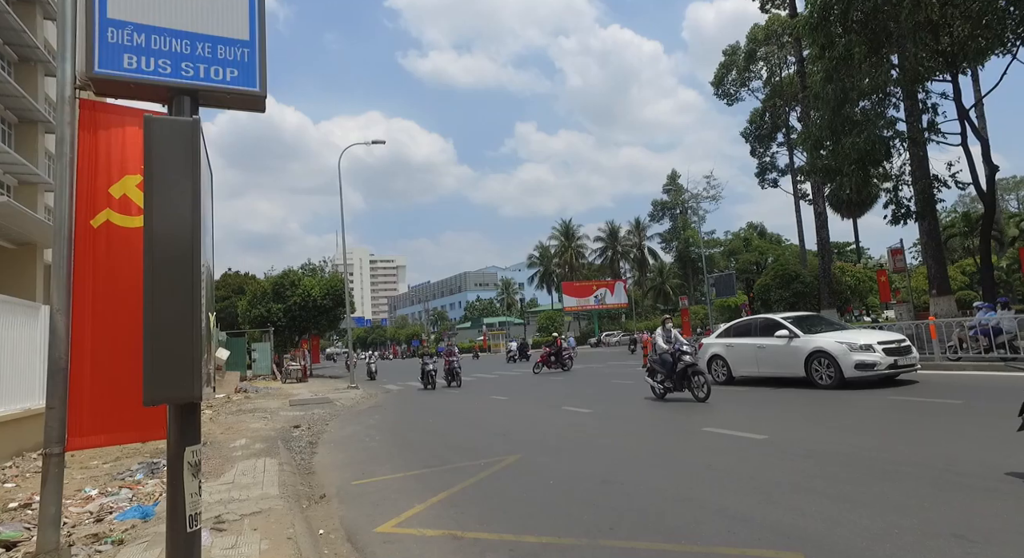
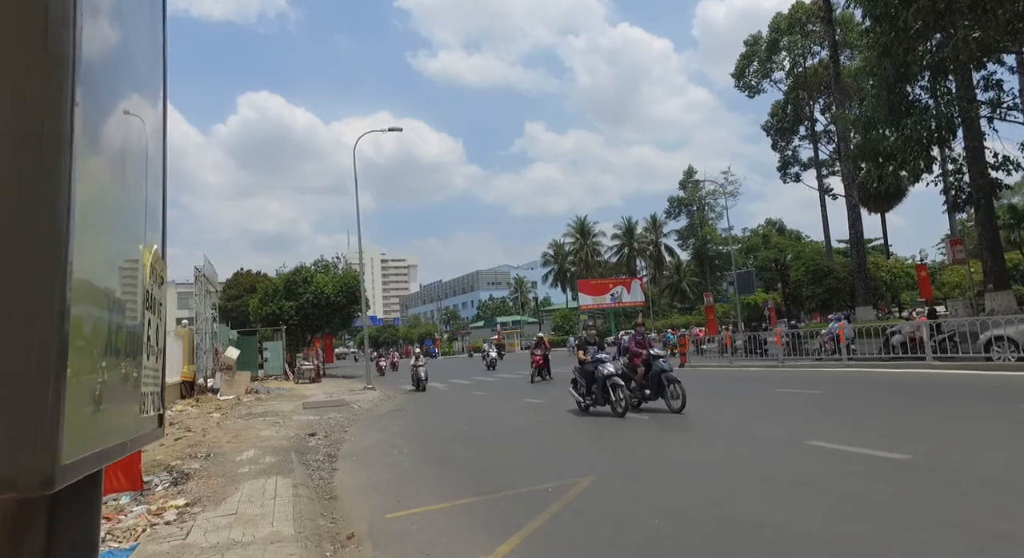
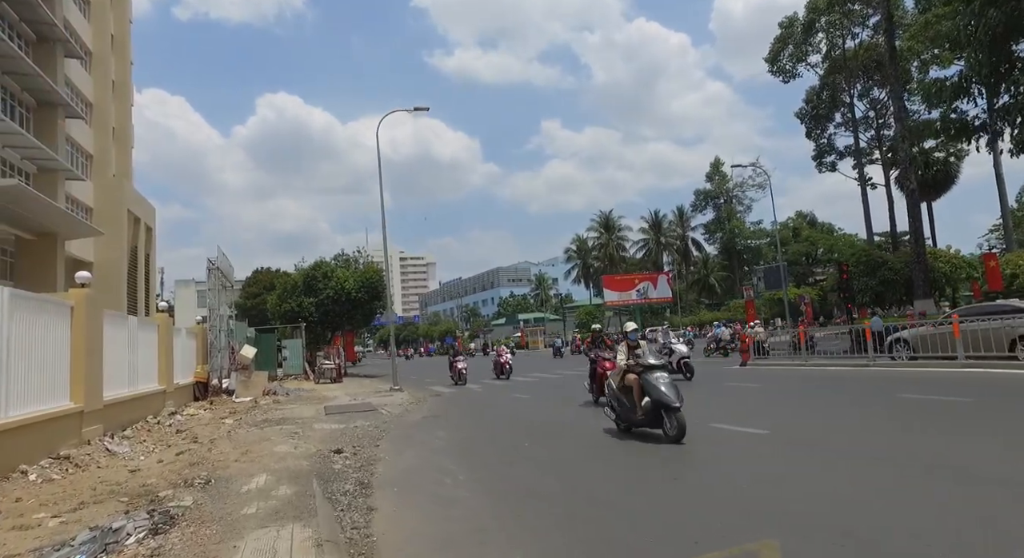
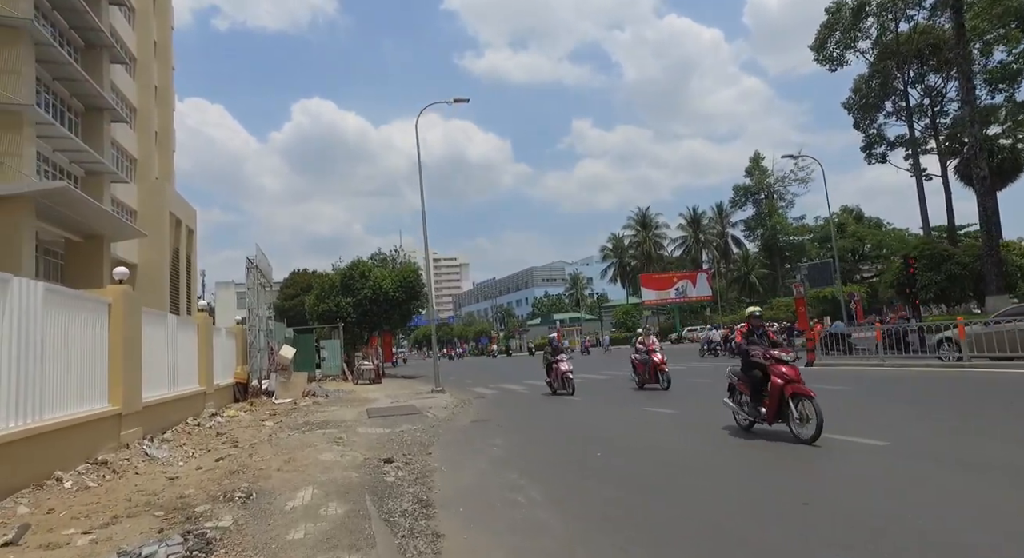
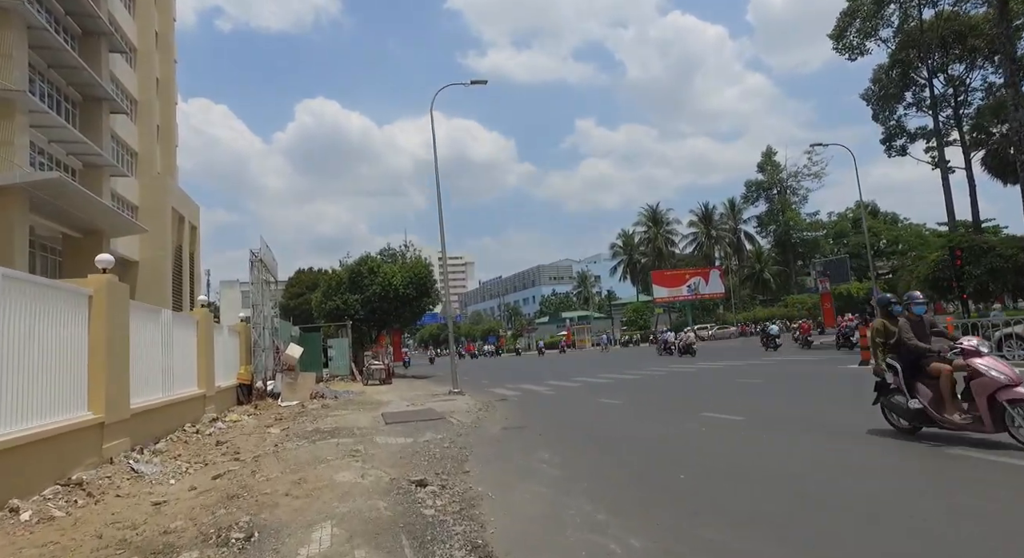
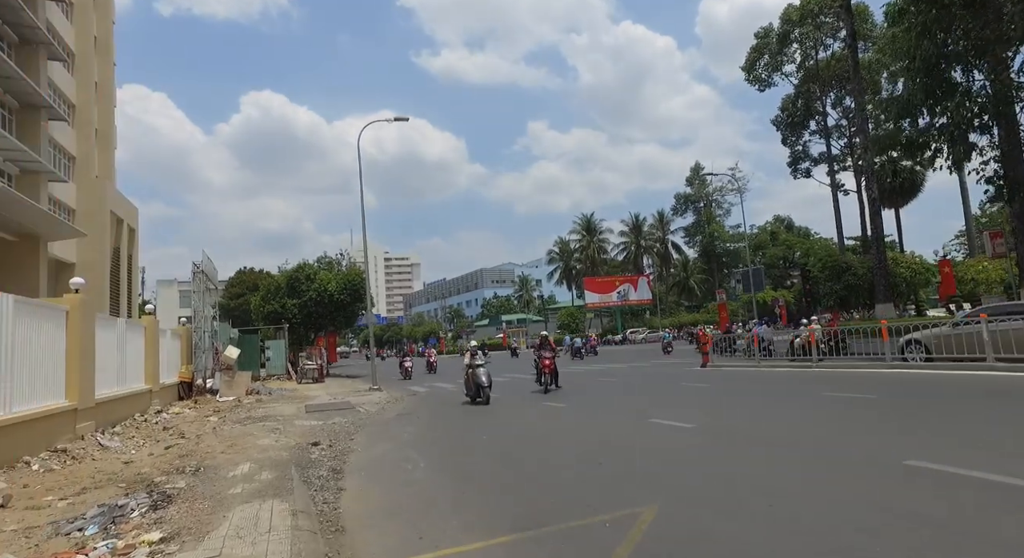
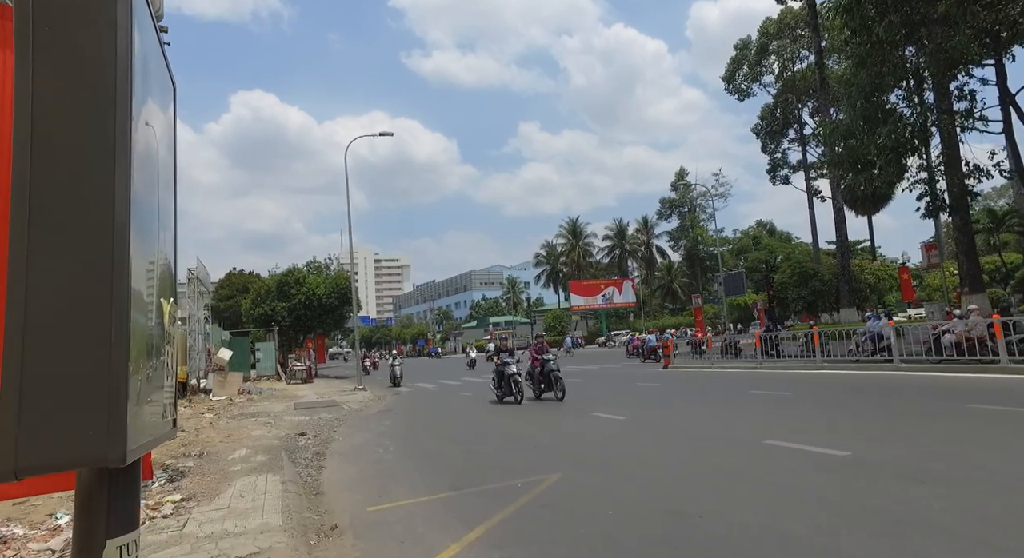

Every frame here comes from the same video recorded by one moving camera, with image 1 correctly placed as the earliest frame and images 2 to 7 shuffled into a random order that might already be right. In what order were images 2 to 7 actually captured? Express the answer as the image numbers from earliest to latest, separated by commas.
7, 2, 6, 3, 4, 5
